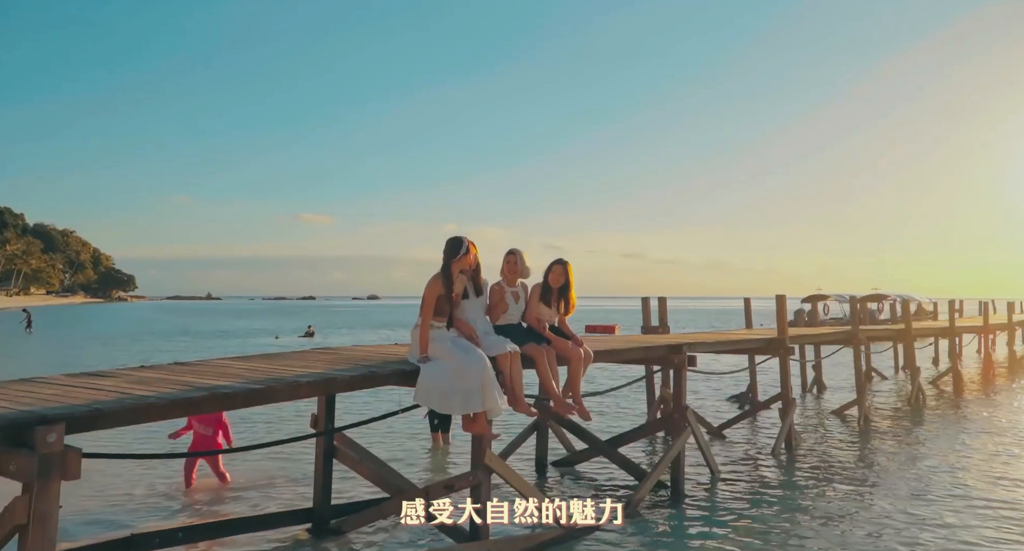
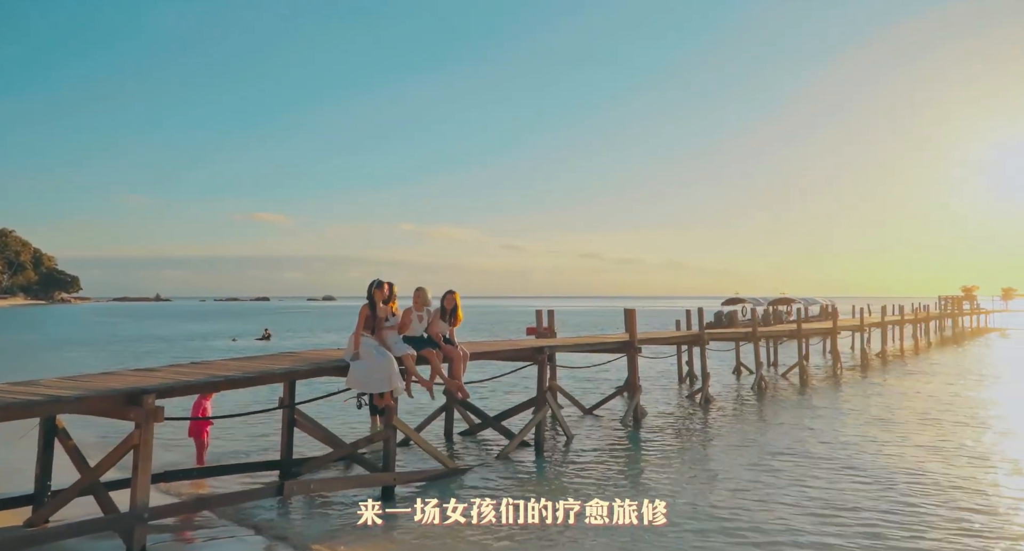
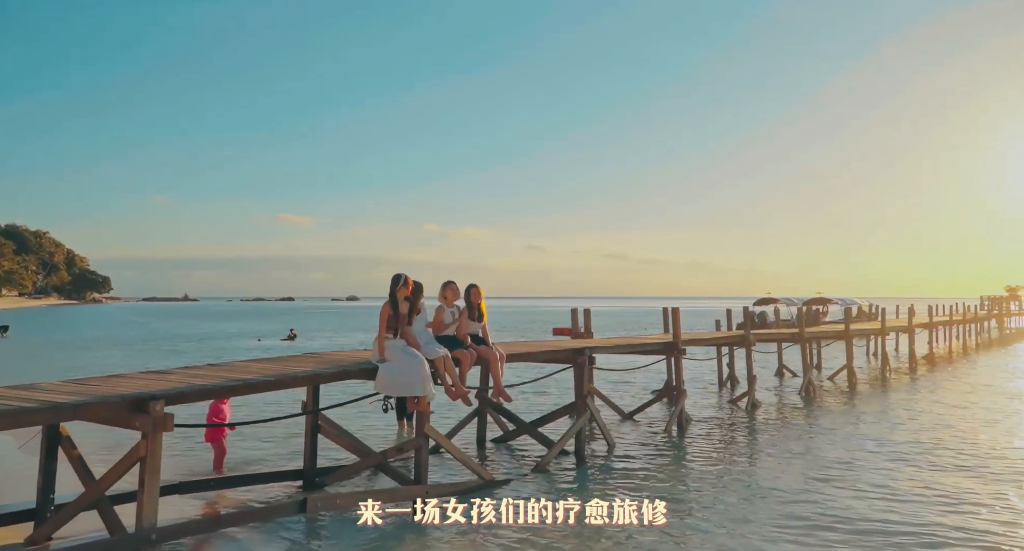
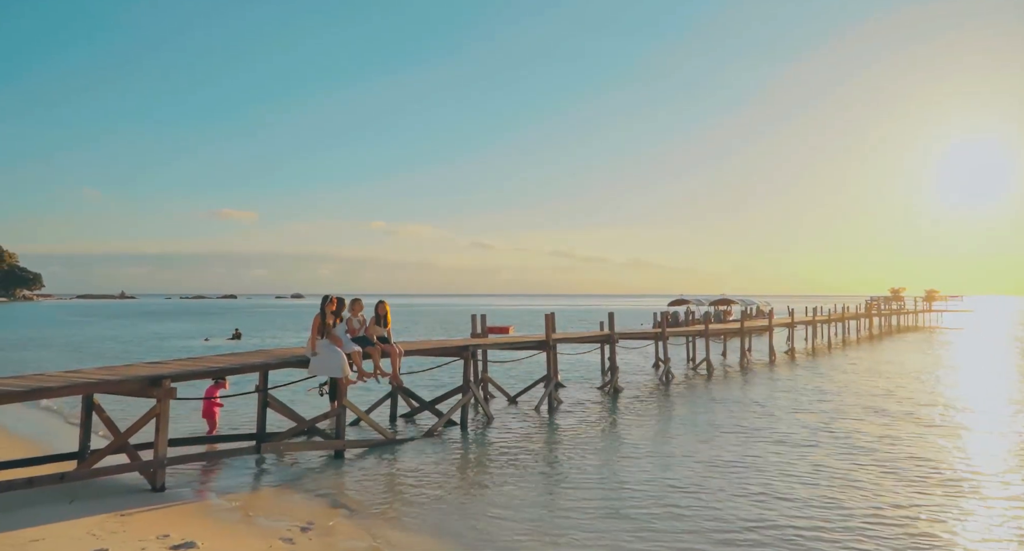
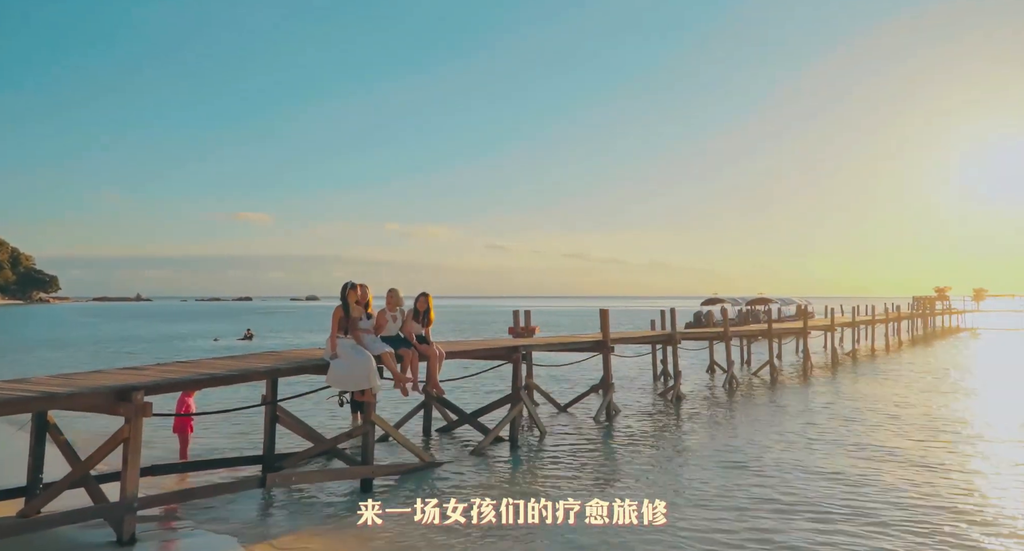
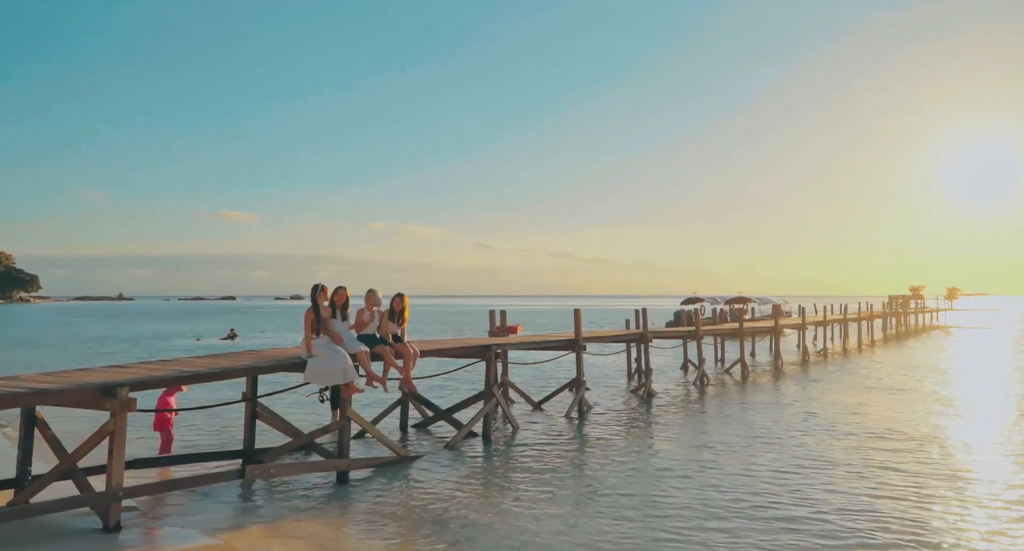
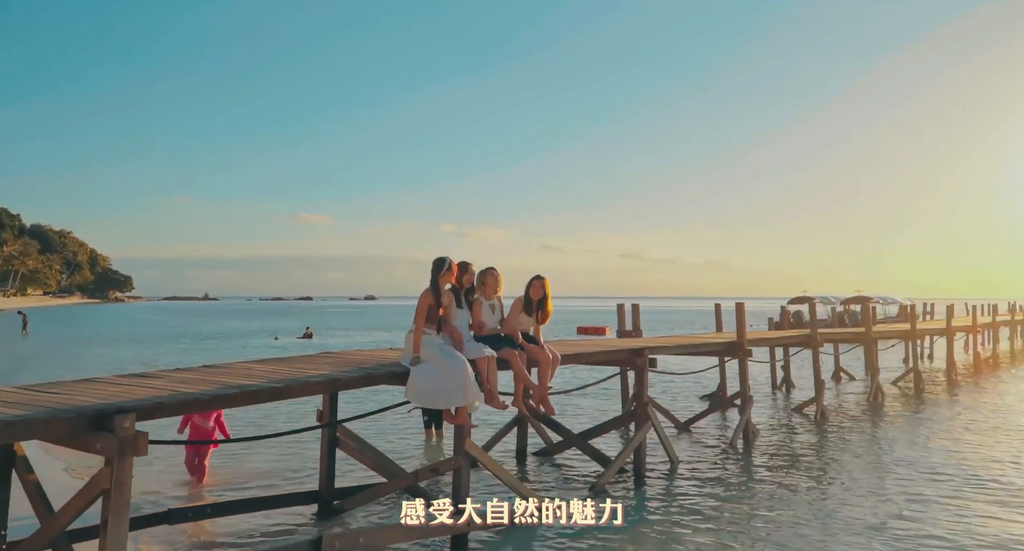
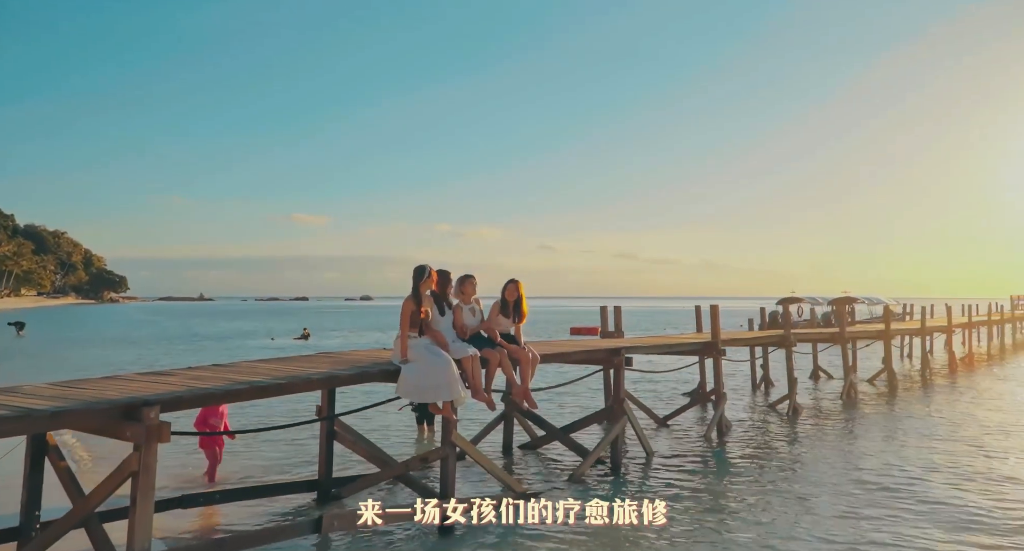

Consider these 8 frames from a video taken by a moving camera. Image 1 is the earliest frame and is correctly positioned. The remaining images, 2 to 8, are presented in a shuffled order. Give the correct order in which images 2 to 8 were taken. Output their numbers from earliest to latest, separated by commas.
7, 8, 3, 2, 5, 6, 4
